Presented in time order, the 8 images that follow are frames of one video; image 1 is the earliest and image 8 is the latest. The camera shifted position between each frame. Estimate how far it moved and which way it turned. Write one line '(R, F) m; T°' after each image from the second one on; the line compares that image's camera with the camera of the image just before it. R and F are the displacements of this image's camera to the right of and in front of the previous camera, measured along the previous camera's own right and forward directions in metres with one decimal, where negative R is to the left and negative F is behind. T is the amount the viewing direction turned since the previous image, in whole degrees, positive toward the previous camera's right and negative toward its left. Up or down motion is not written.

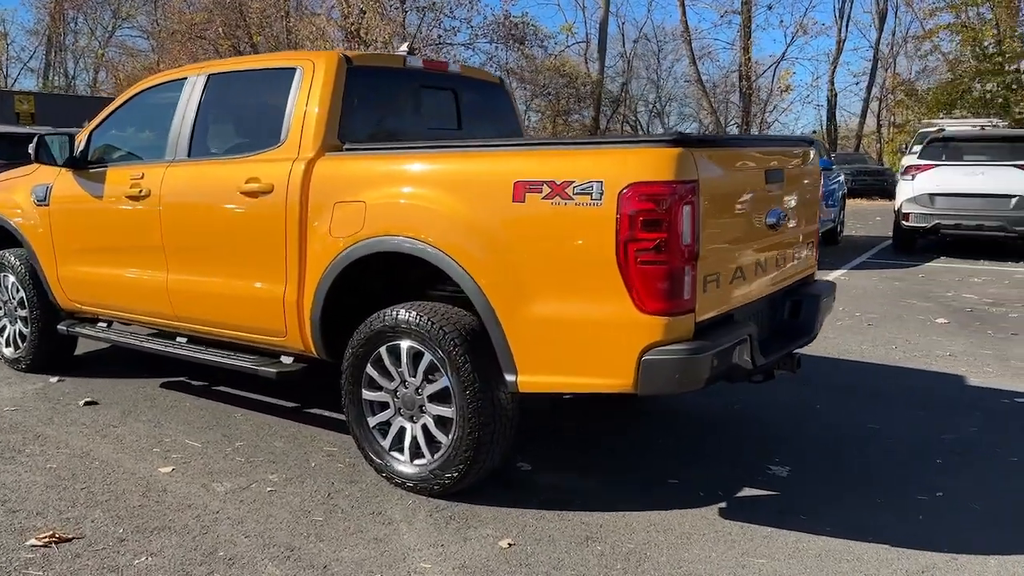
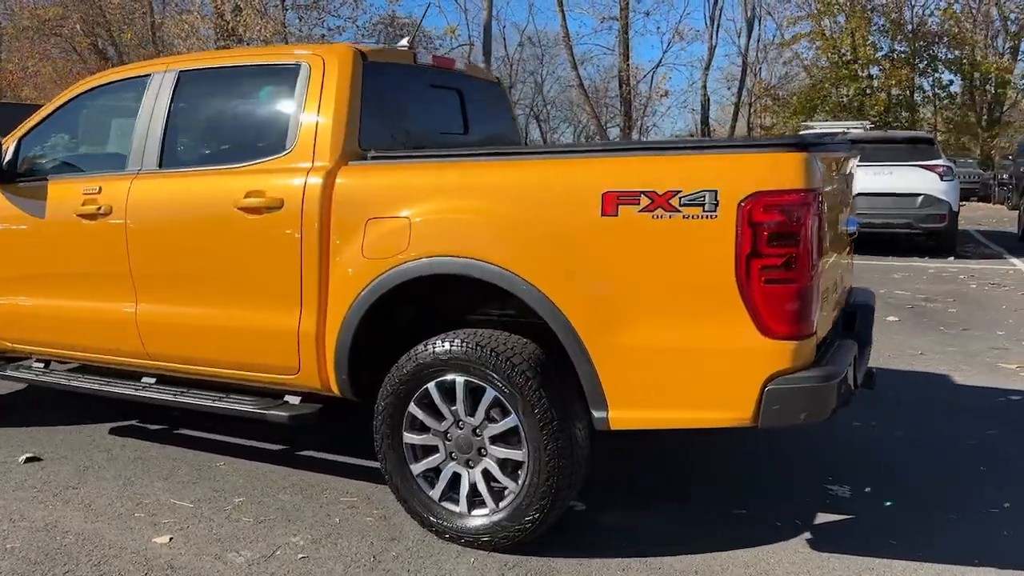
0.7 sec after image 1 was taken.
(-0.6, +0.4) m; +9°
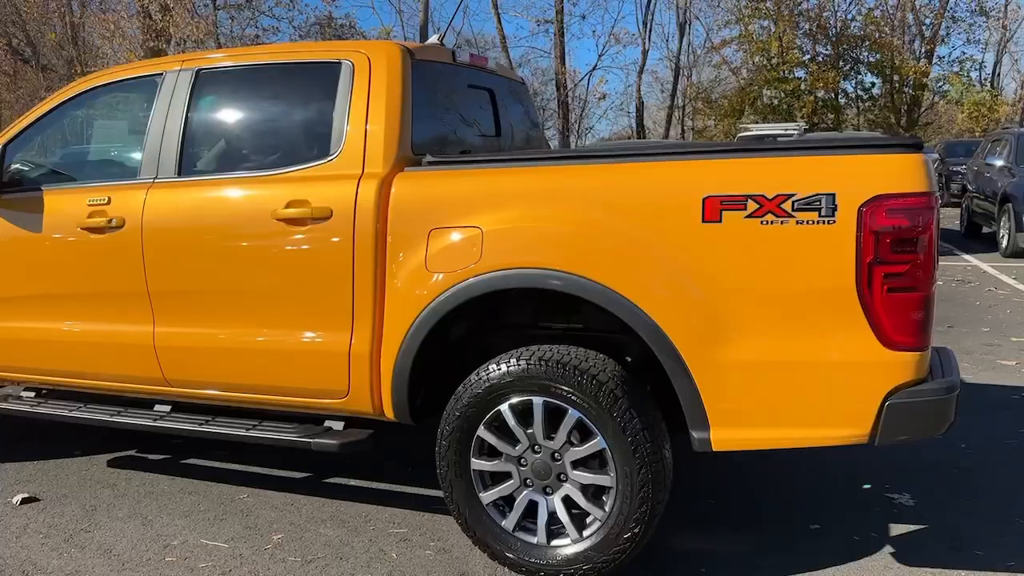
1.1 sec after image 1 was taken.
(-0.5, +0.2) m; +5°
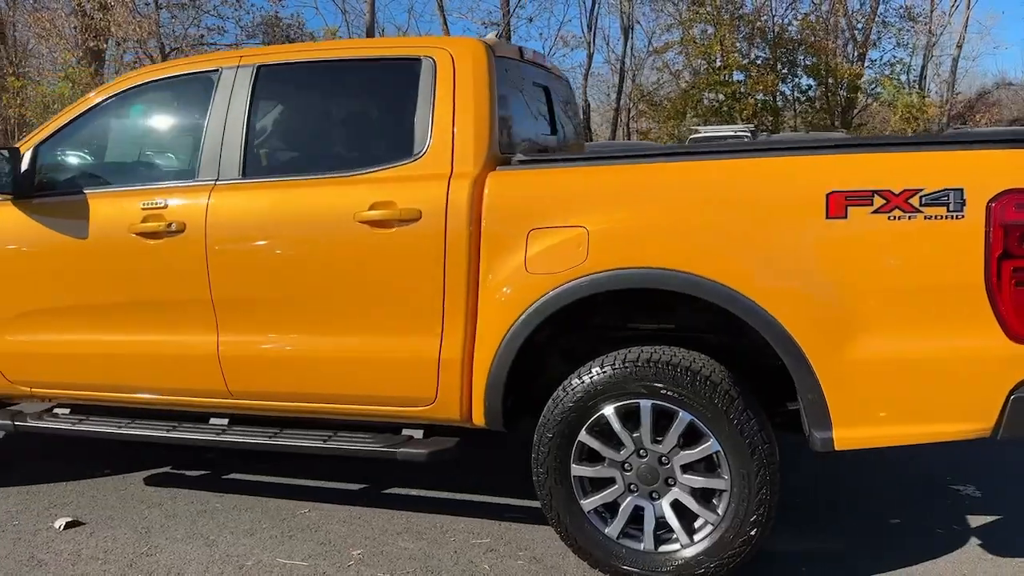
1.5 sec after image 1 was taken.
(-0.5, +0.1) m; +4°
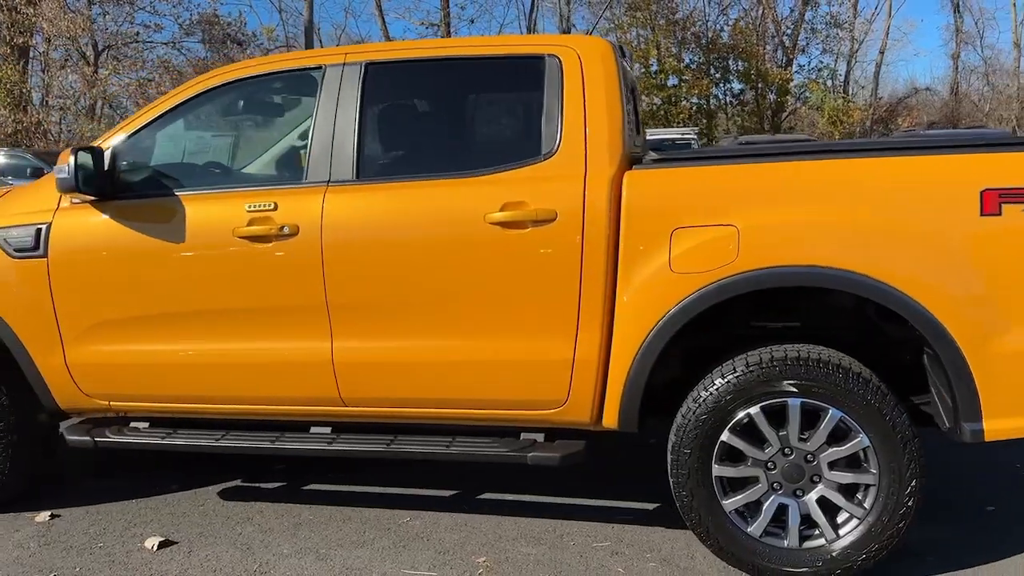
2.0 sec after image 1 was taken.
(-0.6, +0.1) m; +5°
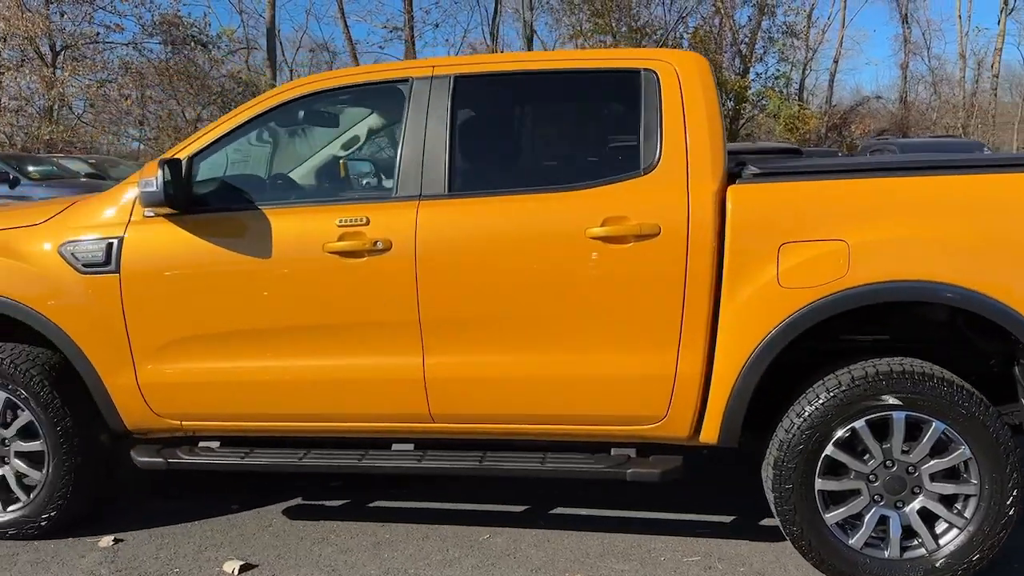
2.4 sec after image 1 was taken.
(-0.5, 0.0) m; +3°
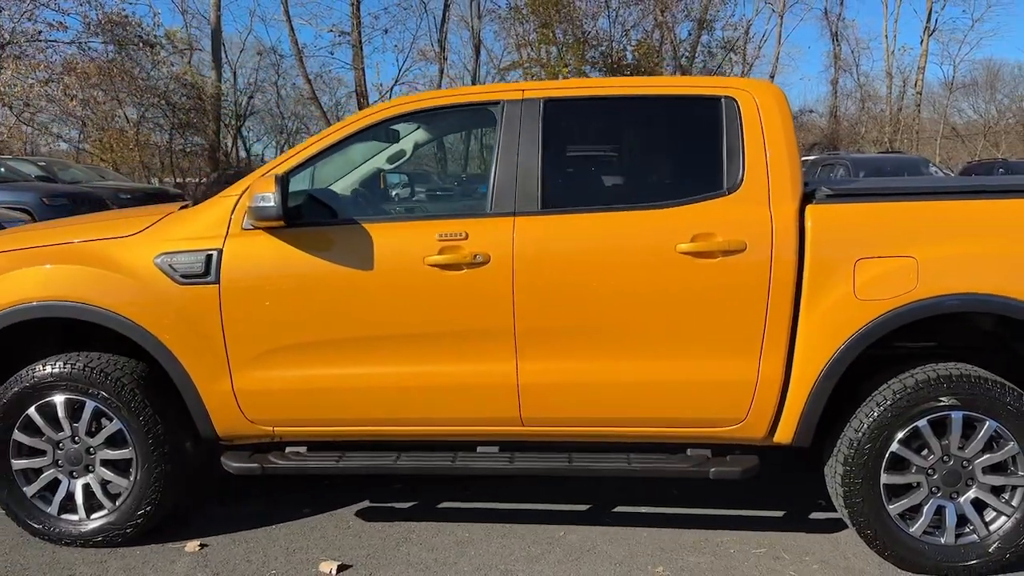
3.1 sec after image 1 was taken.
(-0.5, -0.2) m; +5°
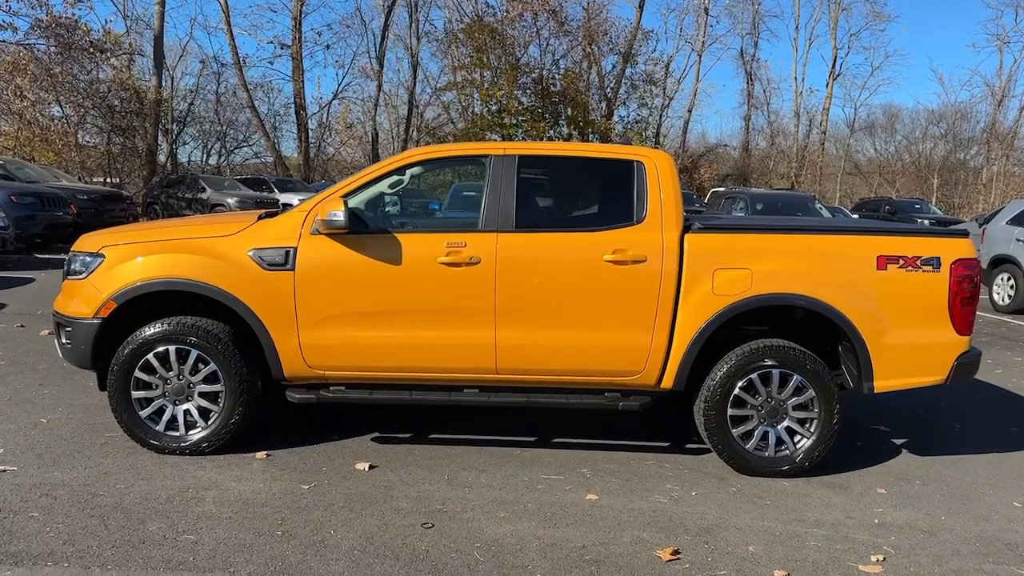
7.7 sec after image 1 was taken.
(-0.3, -1.4) m; +5°
